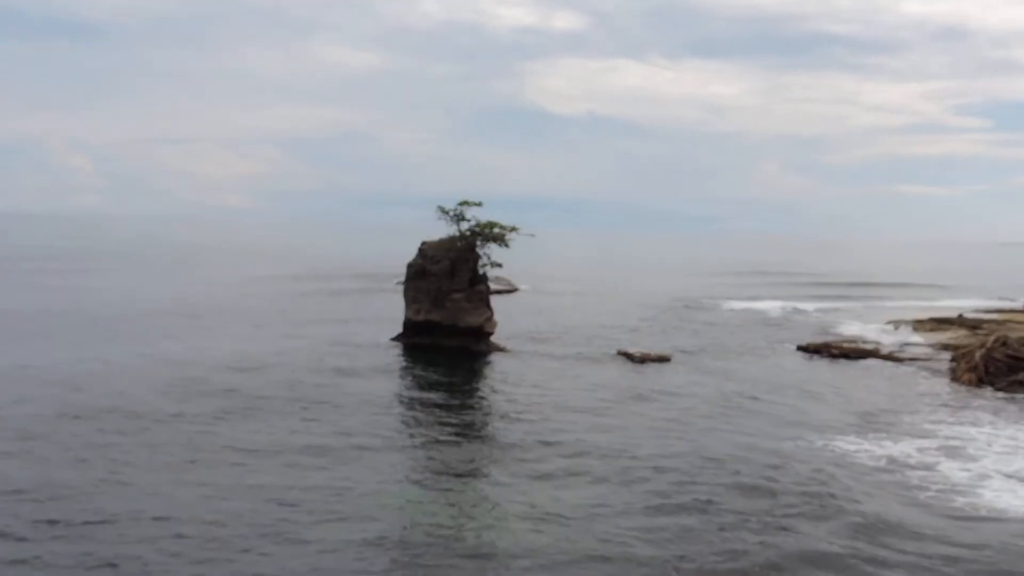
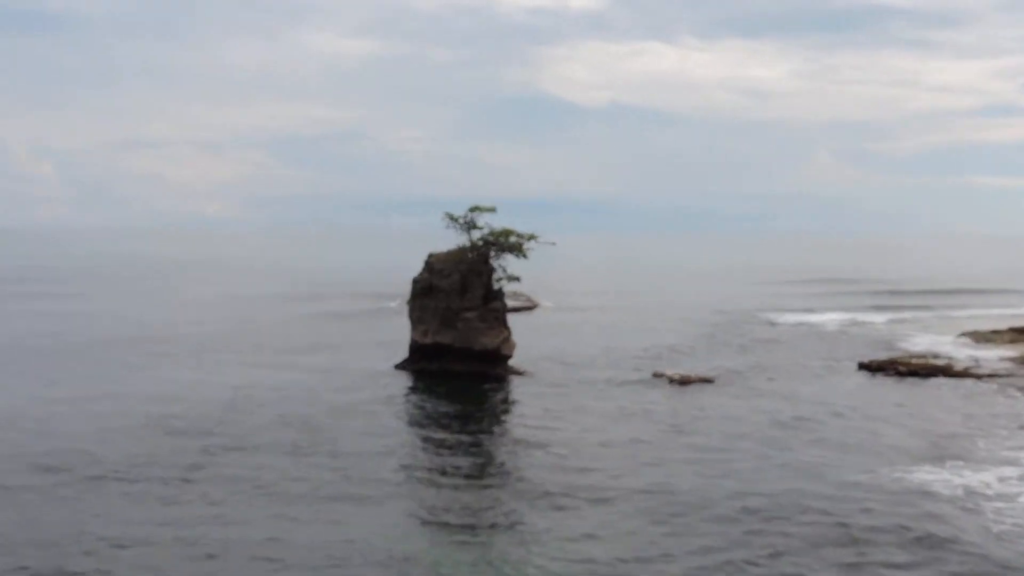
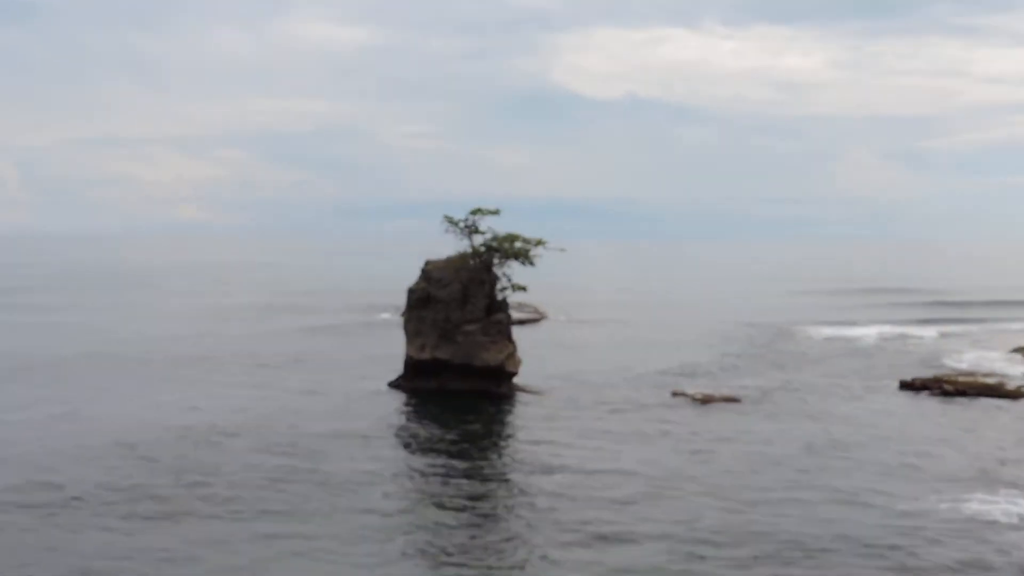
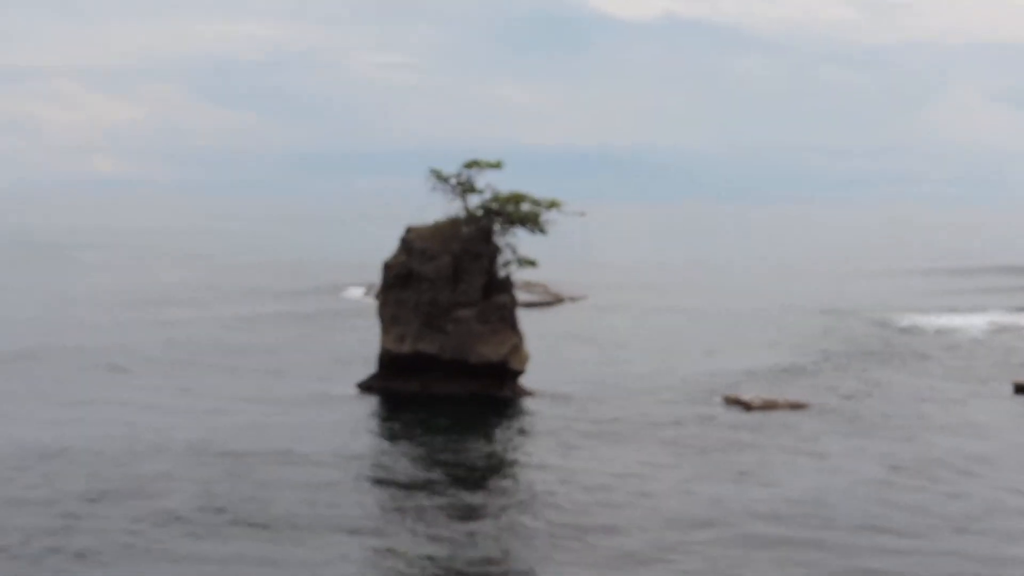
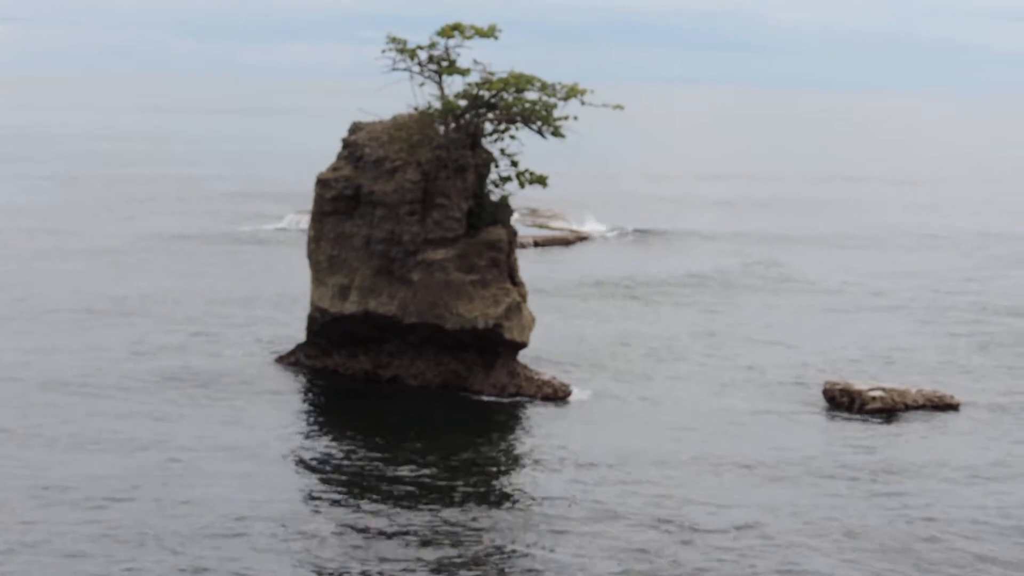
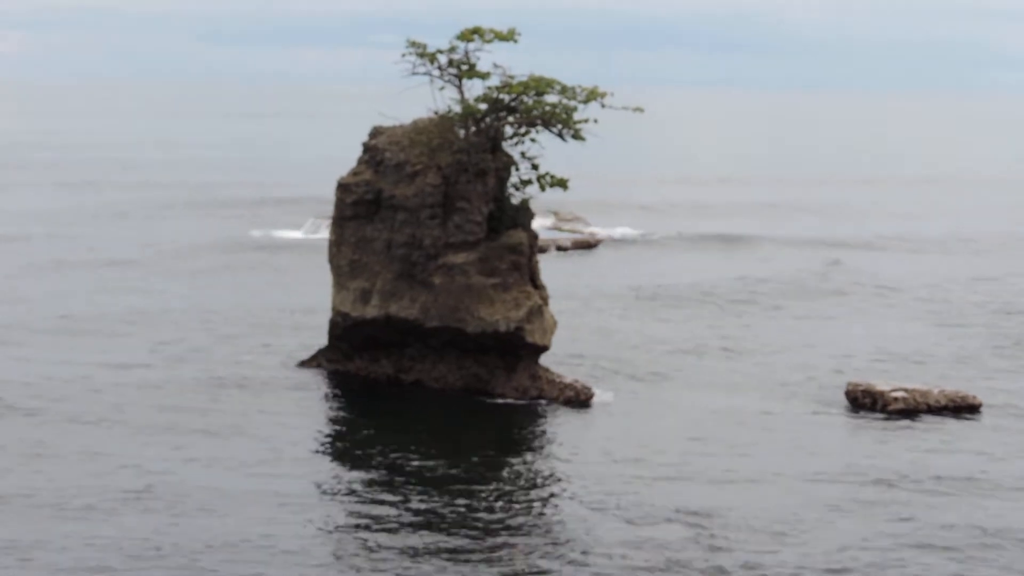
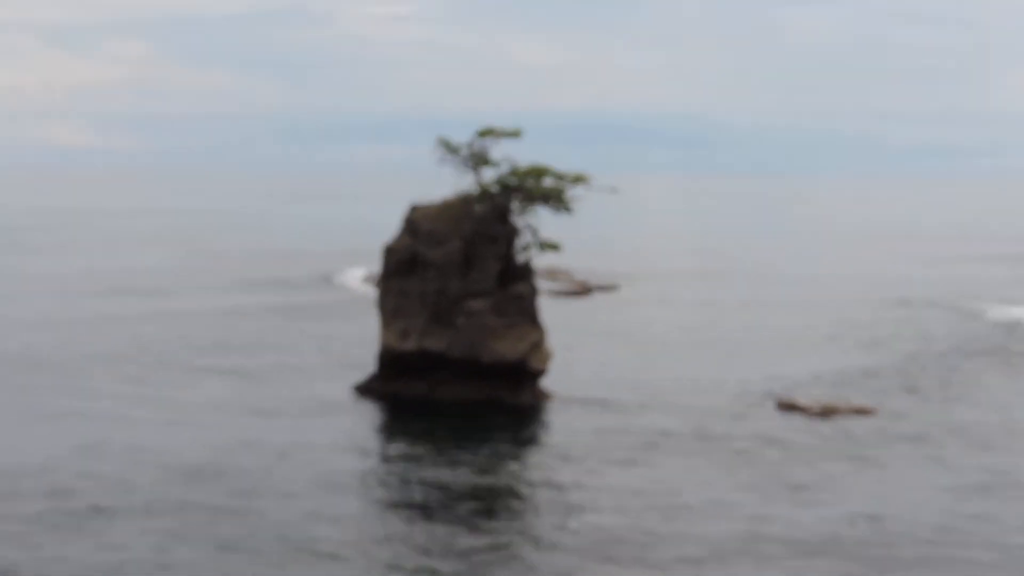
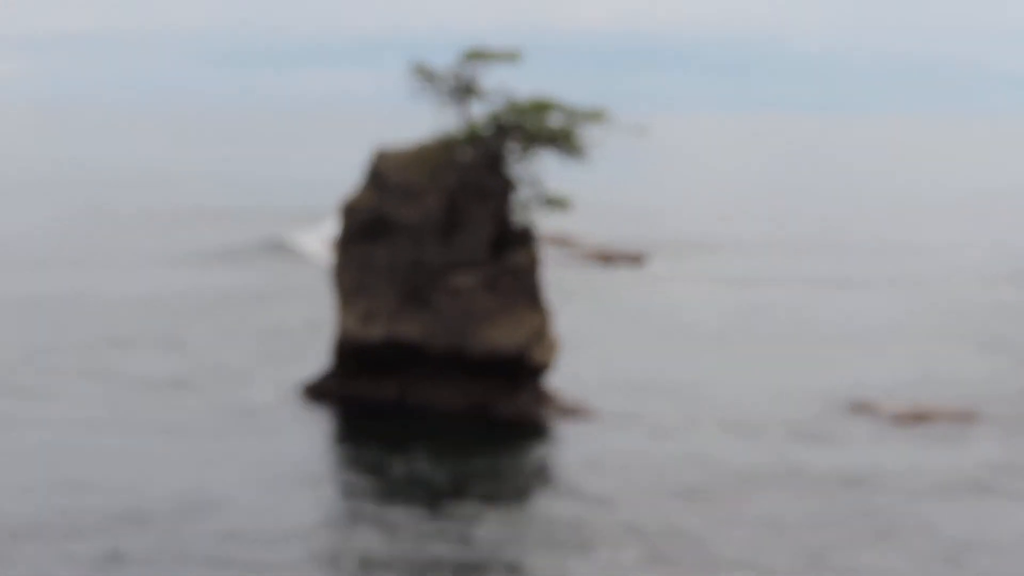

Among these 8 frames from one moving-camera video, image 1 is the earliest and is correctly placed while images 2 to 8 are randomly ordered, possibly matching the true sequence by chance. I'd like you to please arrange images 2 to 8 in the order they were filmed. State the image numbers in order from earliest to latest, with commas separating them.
2, 3, 4, 7, 8, 5, 6
